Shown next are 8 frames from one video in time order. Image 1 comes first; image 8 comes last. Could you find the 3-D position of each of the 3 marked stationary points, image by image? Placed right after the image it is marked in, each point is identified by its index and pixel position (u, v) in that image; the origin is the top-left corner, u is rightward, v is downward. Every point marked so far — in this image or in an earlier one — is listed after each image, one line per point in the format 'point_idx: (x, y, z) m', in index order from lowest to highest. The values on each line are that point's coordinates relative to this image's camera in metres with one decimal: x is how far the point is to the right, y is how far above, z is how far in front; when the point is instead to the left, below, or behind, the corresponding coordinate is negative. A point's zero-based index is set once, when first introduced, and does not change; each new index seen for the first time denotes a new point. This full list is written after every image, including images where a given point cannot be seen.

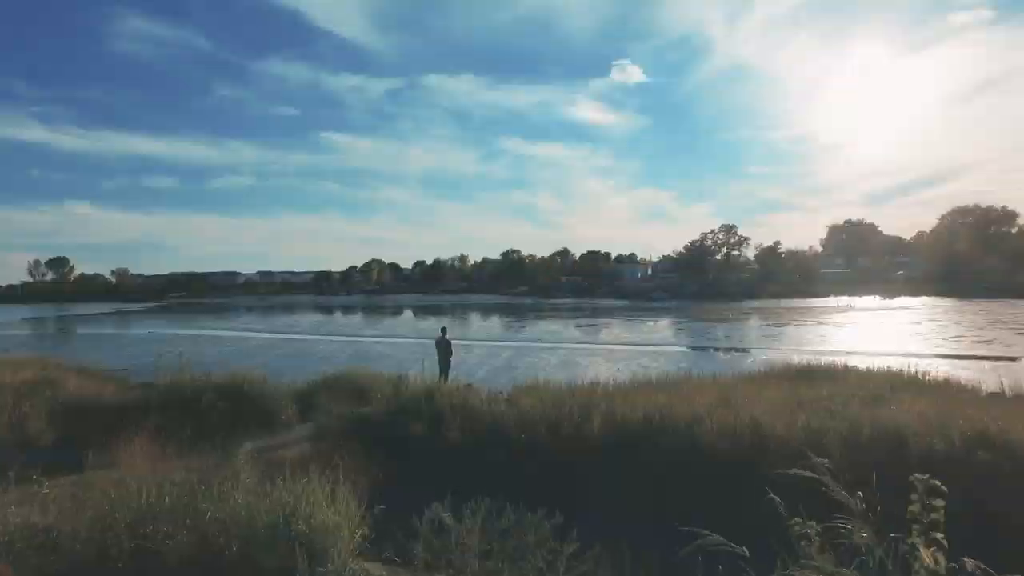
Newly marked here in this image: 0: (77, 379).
0: (-11.6, -2.5, +18.2) m
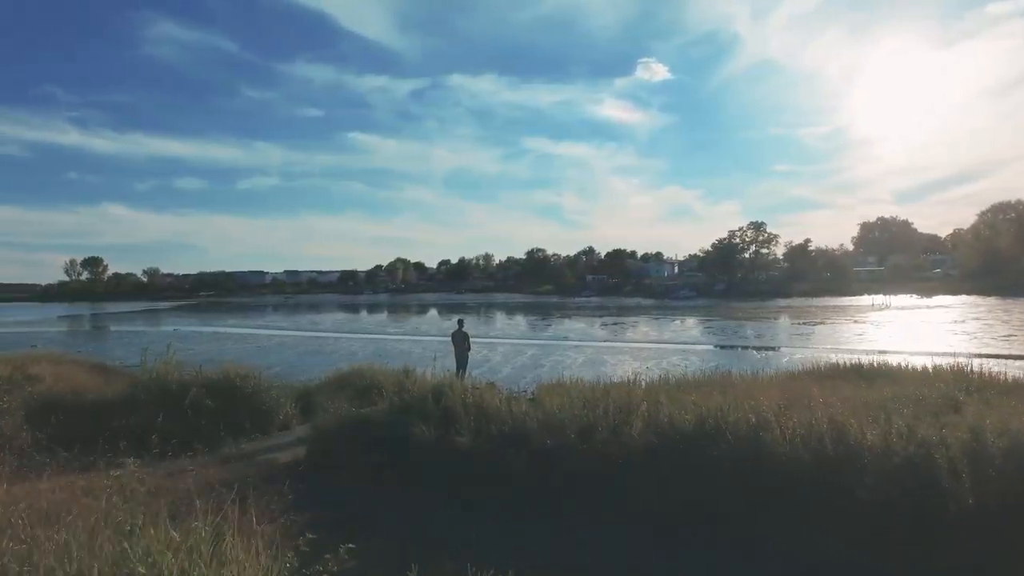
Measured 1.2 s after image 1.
0: (-11.0, -2.3, +17.5) m
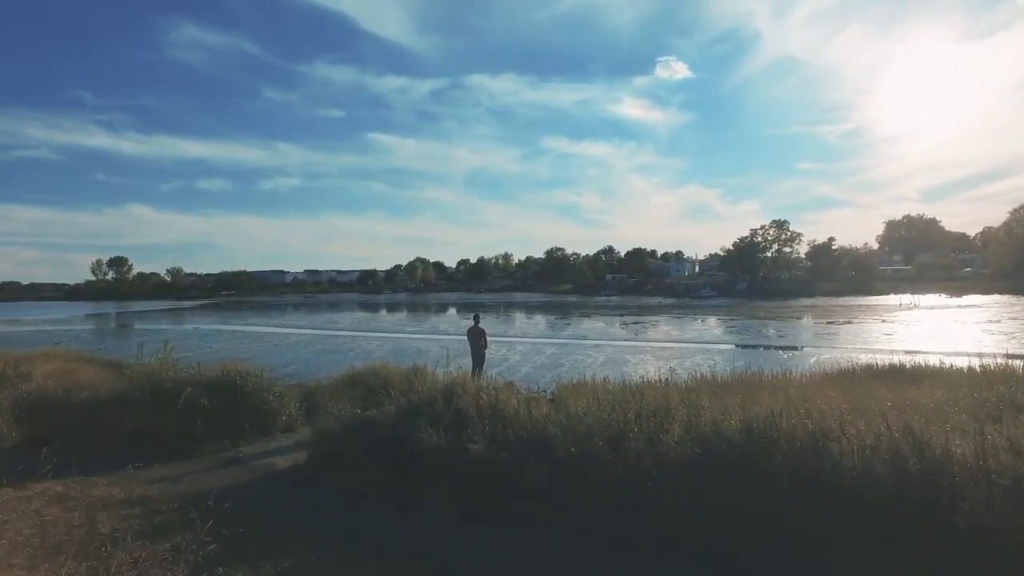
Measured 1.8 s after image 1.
0: (-10.5, -2.2, +17.1) m
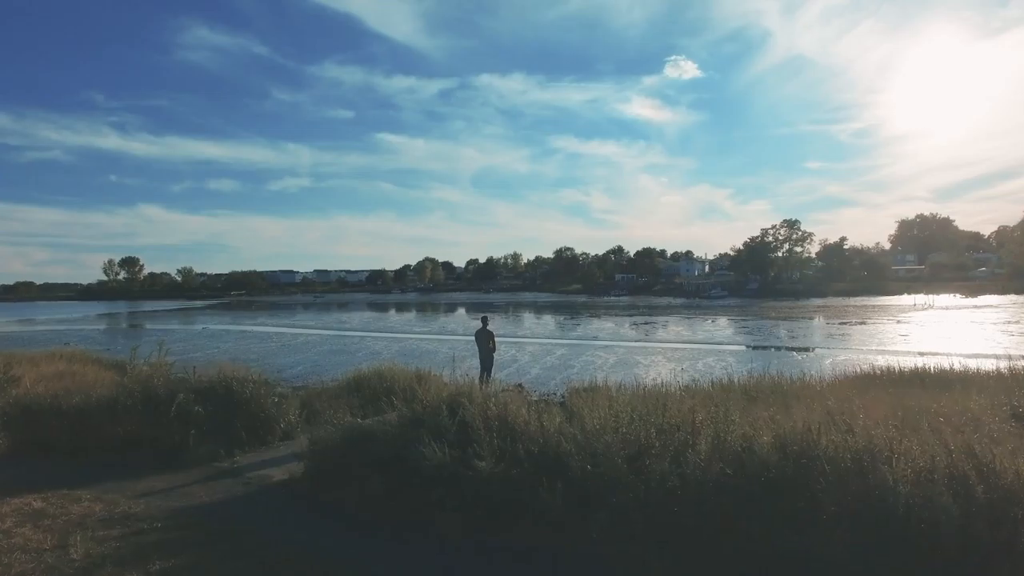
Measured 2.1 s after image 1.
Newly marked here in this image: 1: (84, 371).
0: (-10.3, -2.2, +16.8) m
1: (-11.5, -2.3, +18.3) m
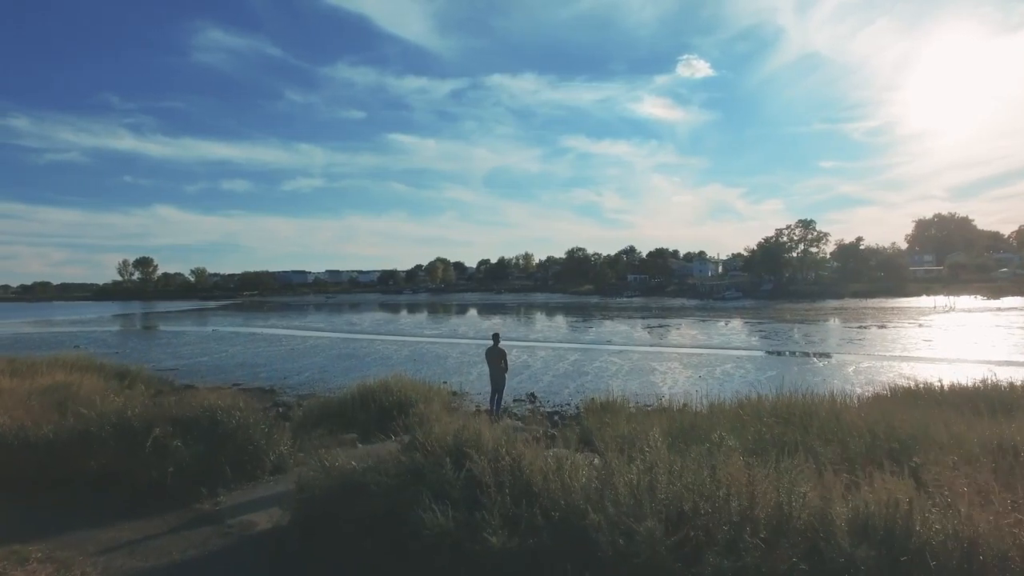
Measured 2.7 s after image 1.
0: (-10.0, -2.4, +16.2) m
1: (-11.1, -2.5, +17.7) m
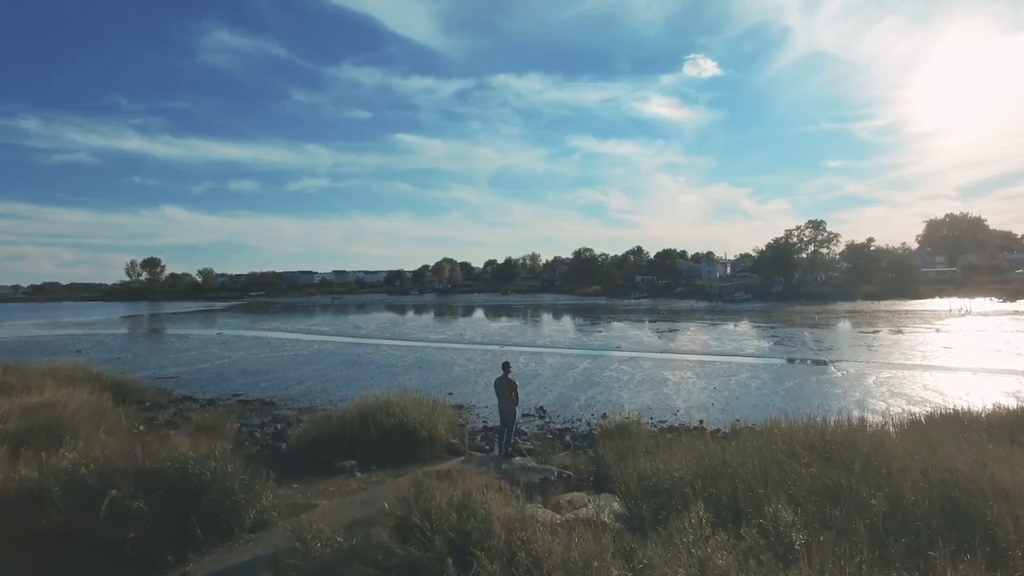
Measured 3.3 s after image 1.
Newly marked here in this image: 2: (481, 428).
0: (-9.7, -2.8, +15.4) m
1: (-10.9, -2.8, +16.9) m
2: (-0.9, -4.0, +19.5) m
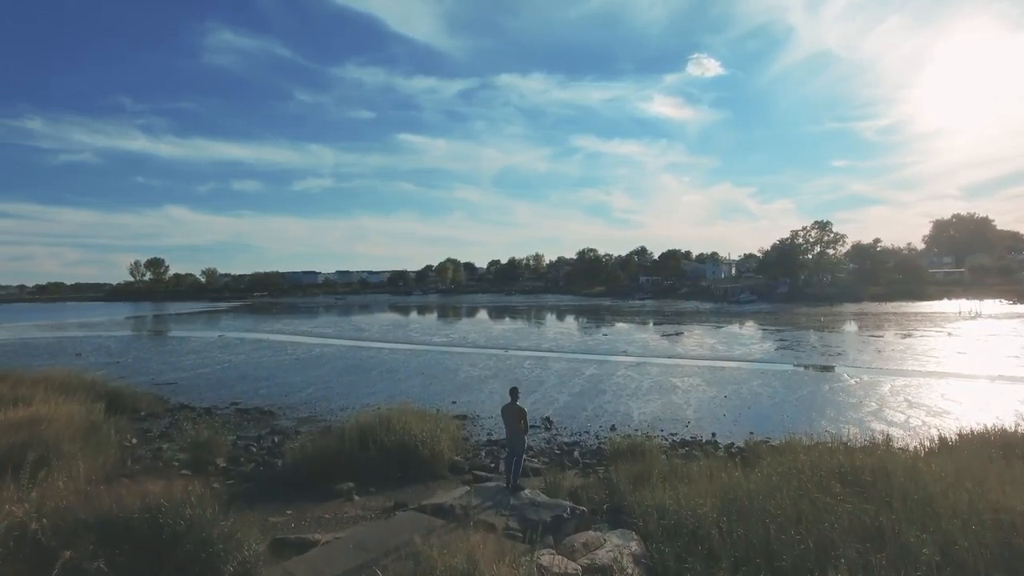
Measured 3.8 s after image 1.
0: (-9.6, -3.0, +14.7) m
1: (-10.8, -3.0, +16.2) m
2: (-0.7, -4.3, +18.8) m
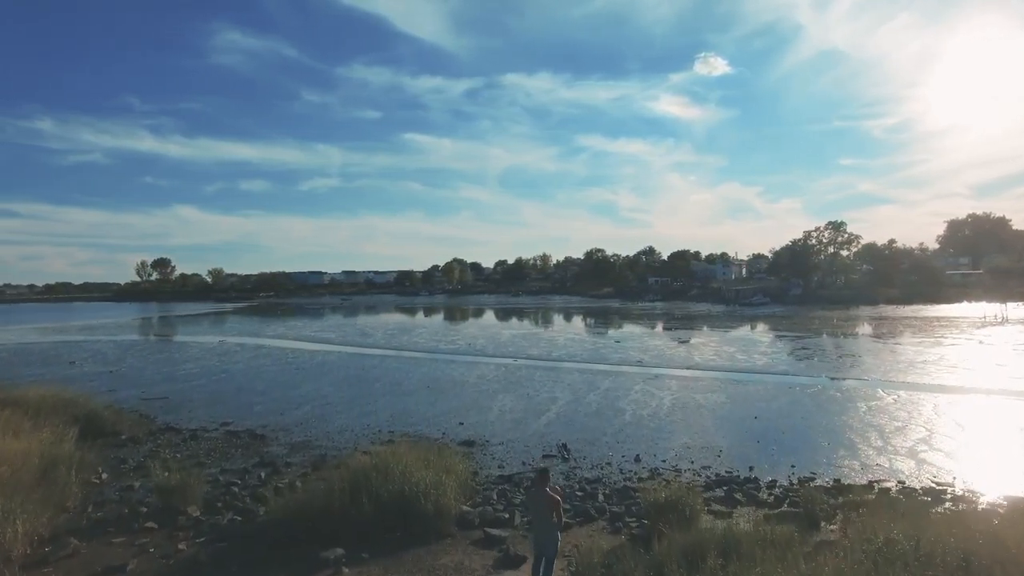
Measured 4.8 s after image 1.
0: (-9.3, -3.4, +12.7) m
1: (-10.4, -3.4, +14.3) m
2: (-0.4, -4.7, +16.8) m
